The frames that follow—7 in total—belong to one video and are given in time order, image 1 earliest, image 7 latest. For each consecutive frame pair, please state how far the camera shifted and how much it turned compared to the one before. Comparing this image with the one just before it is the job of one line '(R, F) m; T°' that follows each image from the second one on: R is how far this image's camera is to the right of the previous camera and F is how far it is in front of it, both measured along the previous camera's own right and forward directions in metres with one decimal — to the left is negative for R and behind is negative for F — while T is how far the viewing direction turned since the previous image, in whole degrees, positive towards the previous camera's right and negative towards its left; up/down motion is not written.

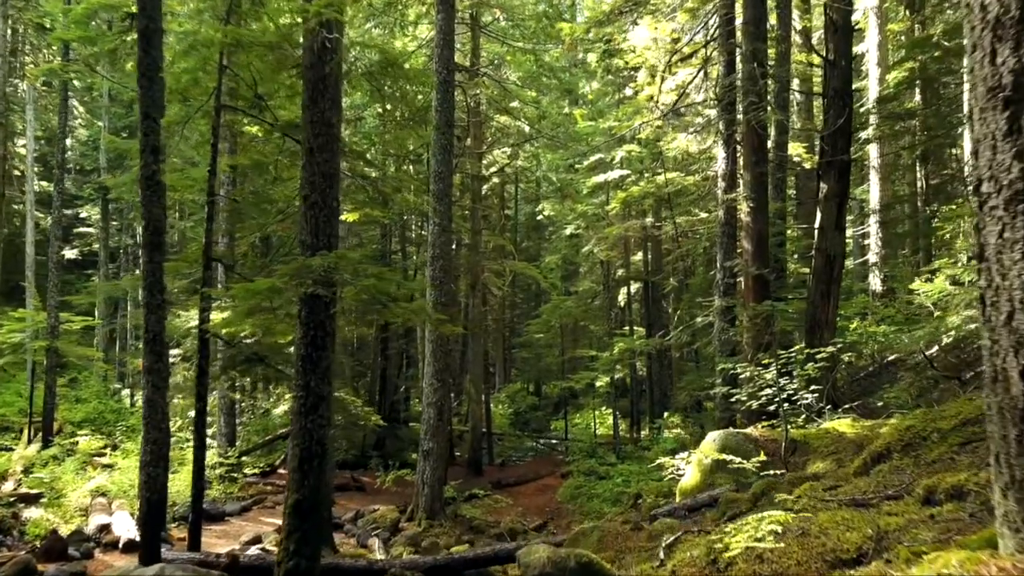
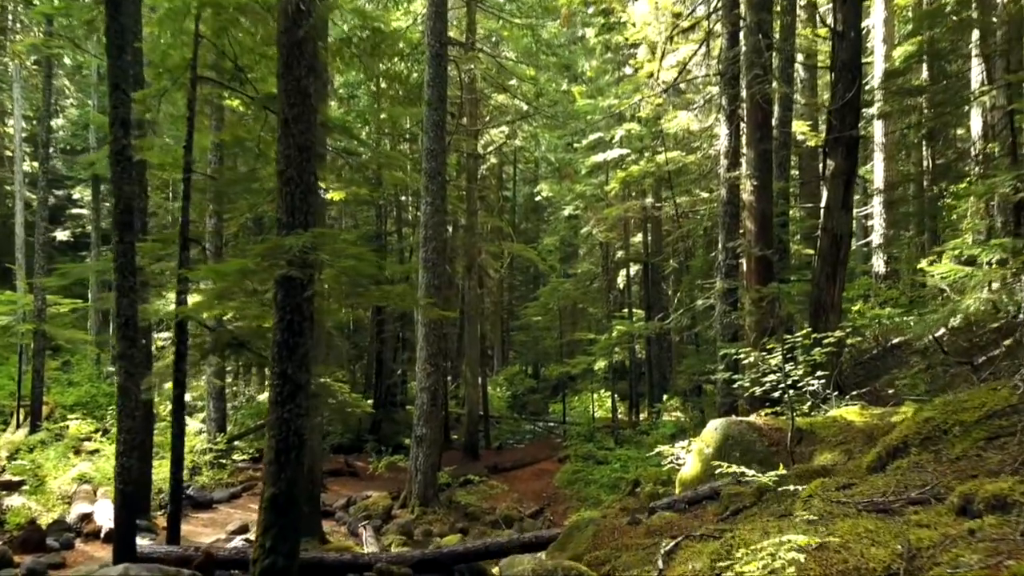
(+0.1, +0.4) m; 0°
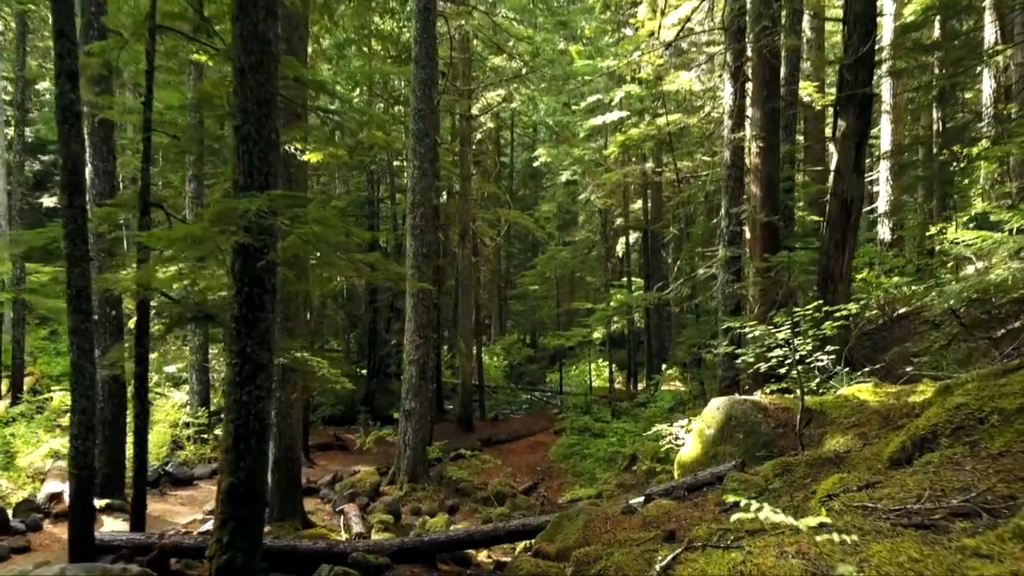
(+0.1, +0.6) m; 0°
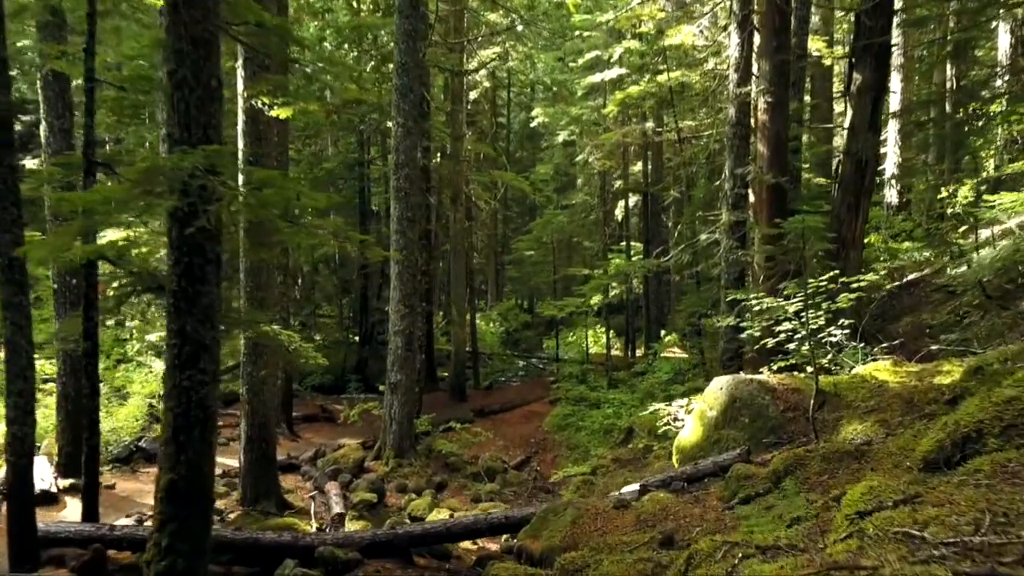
(+0.1, +0.7) m; 0°
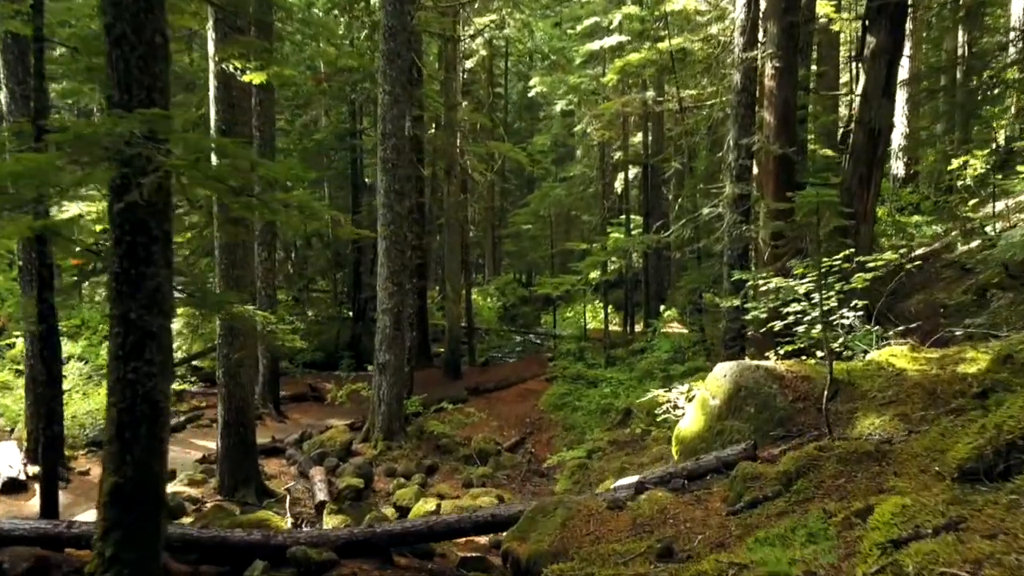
(+0.1, +0.5) m; 0°
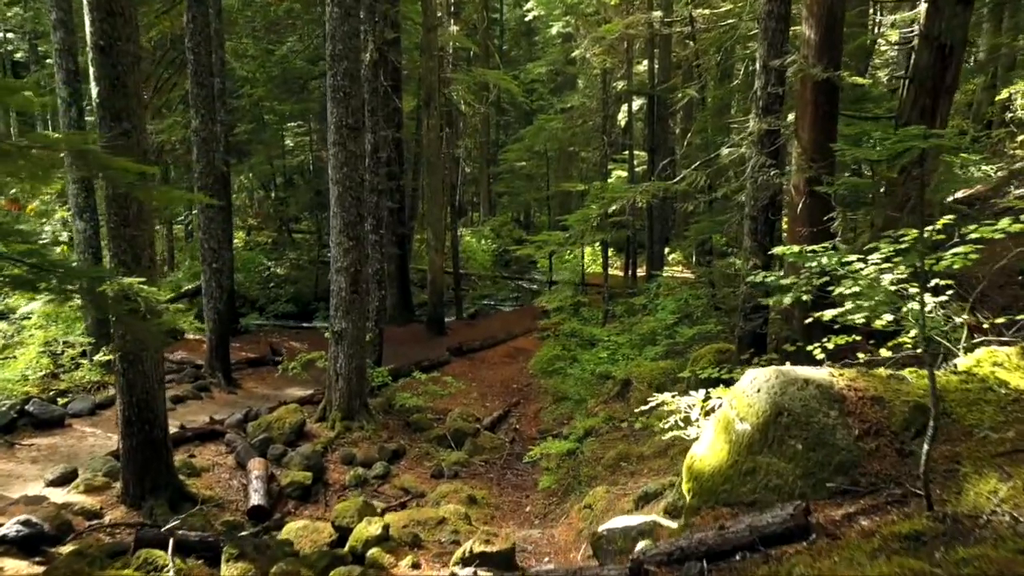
(+0.3, +1.8) m; 0°
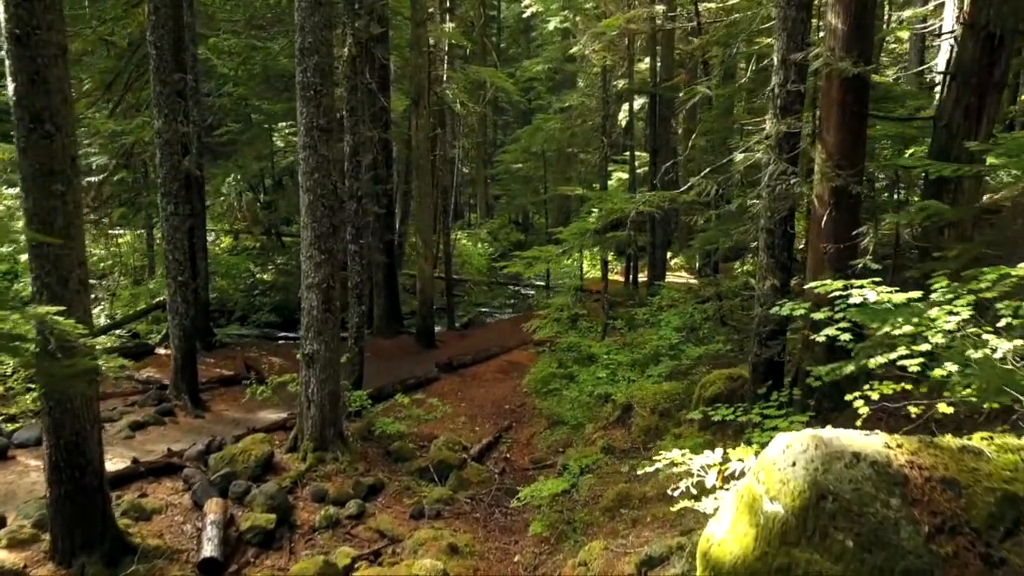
(+0.1, +0.9) m; 0°
